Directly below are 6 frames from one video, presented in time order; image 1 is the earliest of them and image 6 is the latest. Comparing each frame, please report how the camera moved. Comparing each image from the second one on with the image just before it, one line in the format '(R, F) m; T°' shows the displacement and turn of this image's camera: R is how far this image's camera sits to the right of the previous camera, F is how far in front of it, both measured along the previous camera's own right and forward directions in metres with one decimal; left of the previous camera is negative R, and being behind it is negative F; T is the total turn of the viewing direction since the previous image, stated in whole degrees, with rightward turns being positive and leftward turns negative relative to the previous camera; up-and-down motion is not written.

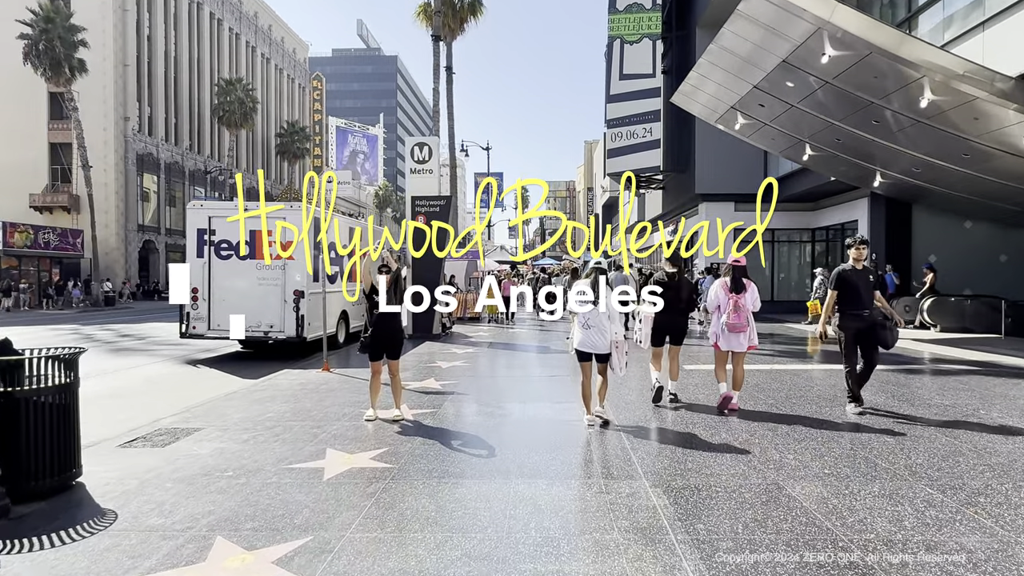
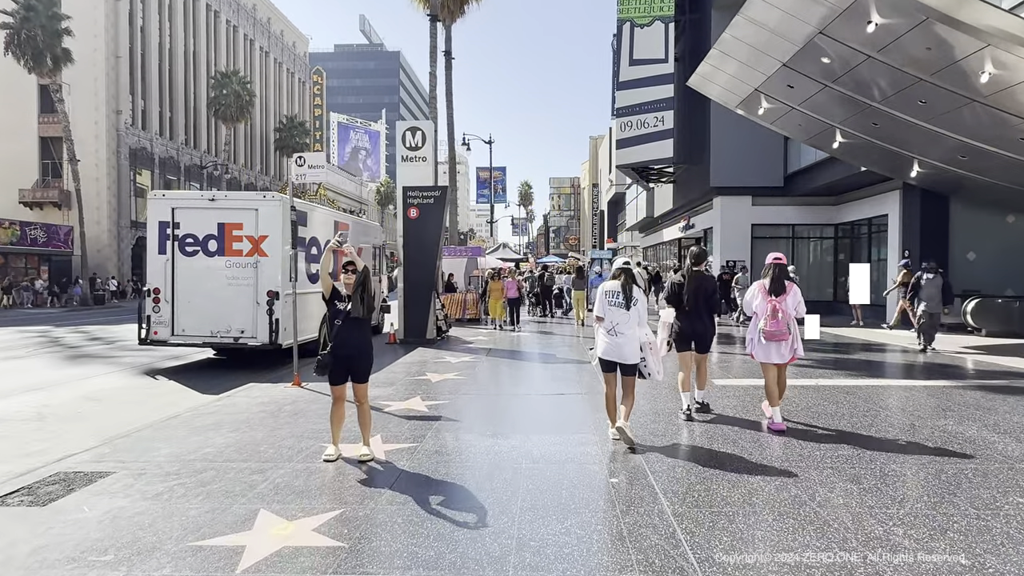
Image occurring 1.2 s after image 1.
(0.0, +1.4) m; 0°
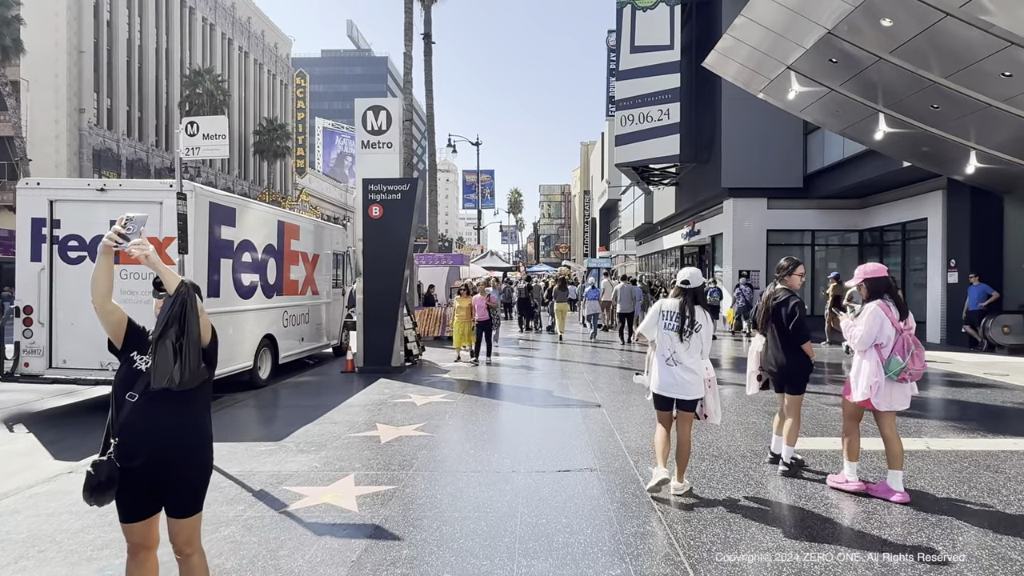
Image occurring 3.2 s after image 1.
(+0.1, +2.5) m; +1°
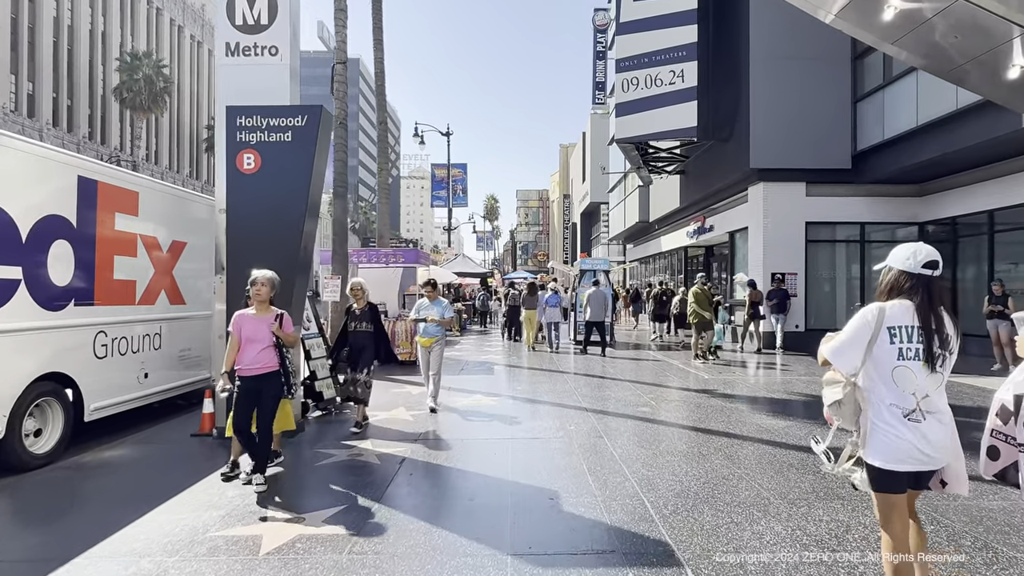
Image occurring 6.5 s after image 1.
(+0.1, +4.3) m; +2°
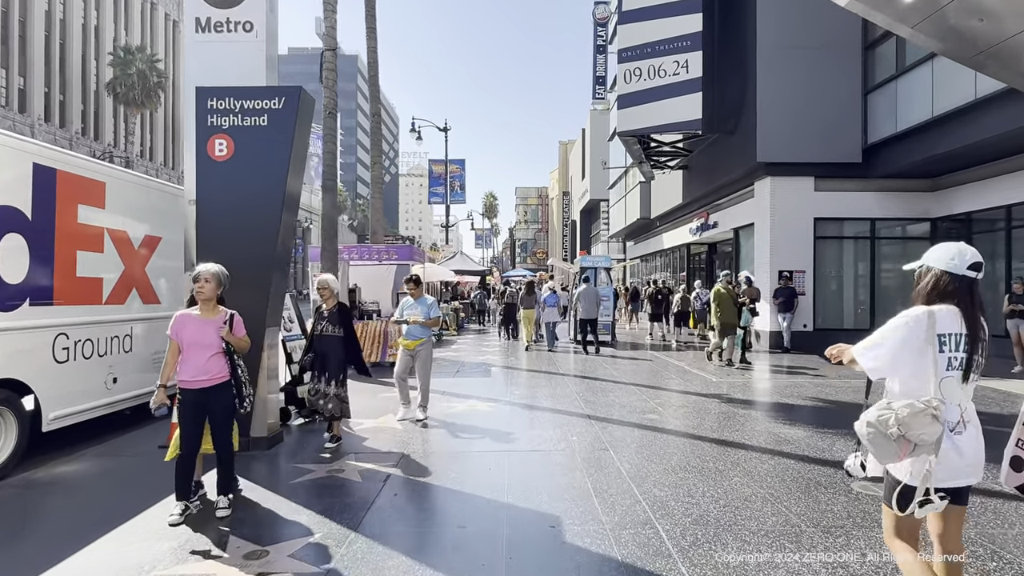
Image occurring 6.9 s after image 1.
(0.0, +0.5) m; 0°
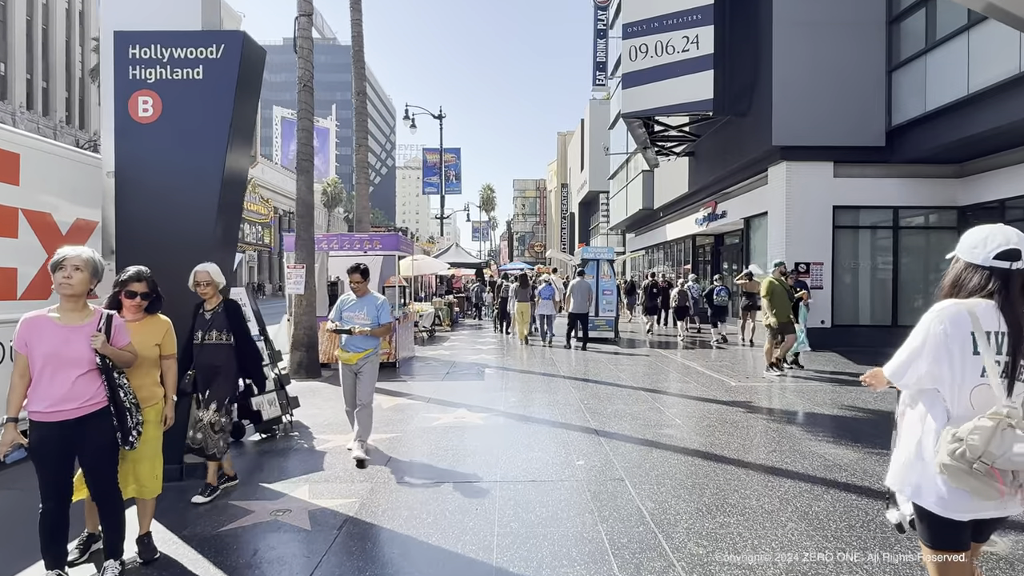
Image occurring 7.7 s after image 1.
(0.0, +1.1) m; 0°
